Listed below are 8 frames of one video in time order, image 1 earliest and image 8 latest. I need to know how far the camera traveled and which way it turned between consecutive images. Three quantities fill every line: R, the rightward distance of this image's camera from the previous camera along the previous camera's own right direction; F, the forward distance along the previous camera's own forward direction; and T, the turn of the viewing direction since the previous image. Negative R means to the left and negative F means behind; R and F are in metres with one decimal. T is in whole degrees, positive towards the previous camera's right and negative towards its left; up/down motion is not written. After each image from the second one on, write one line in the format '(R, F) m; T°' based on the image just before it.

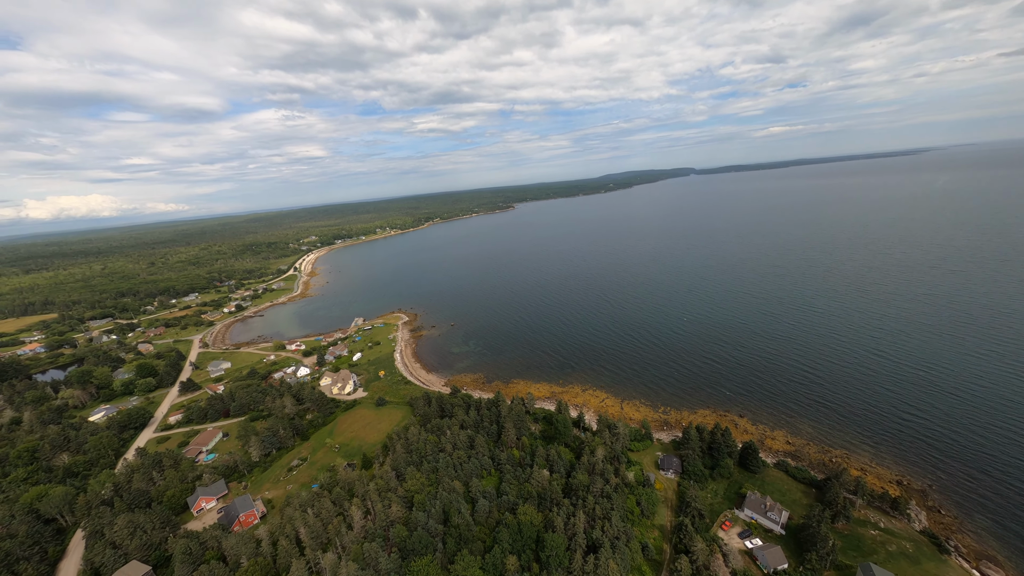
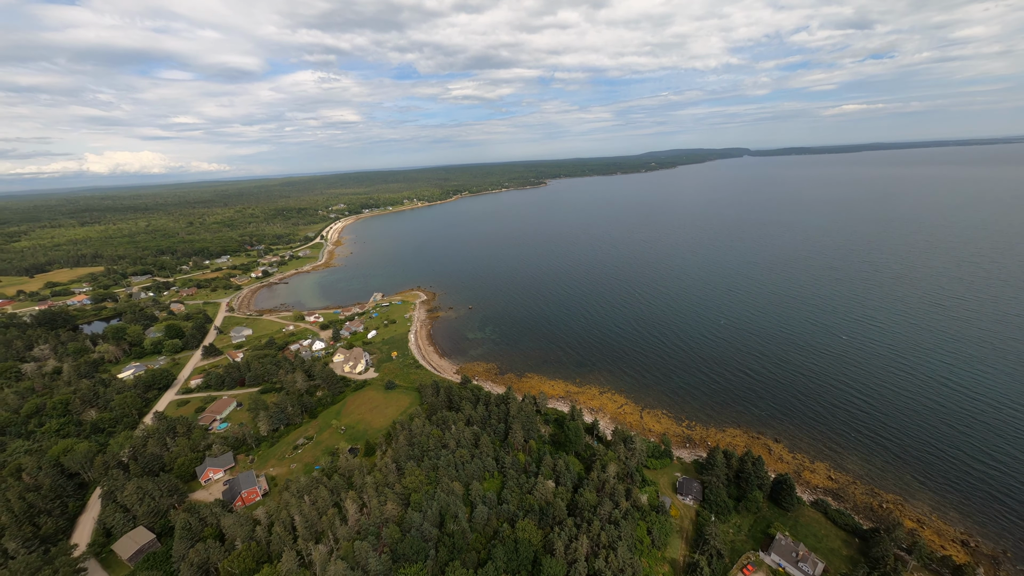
(+0.7, +4.2) m; -4°
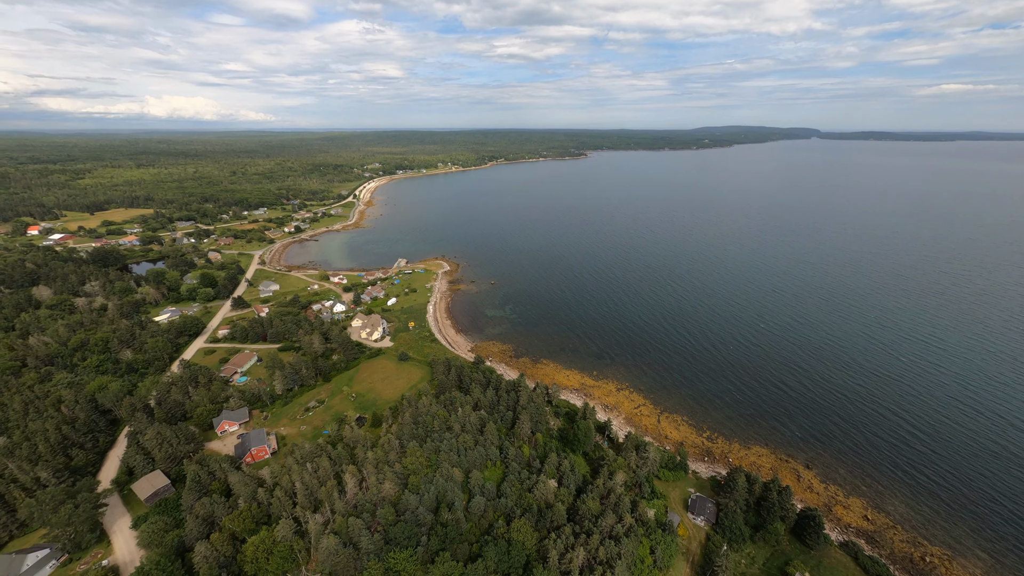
(+0.6, +3.3) m; -4°
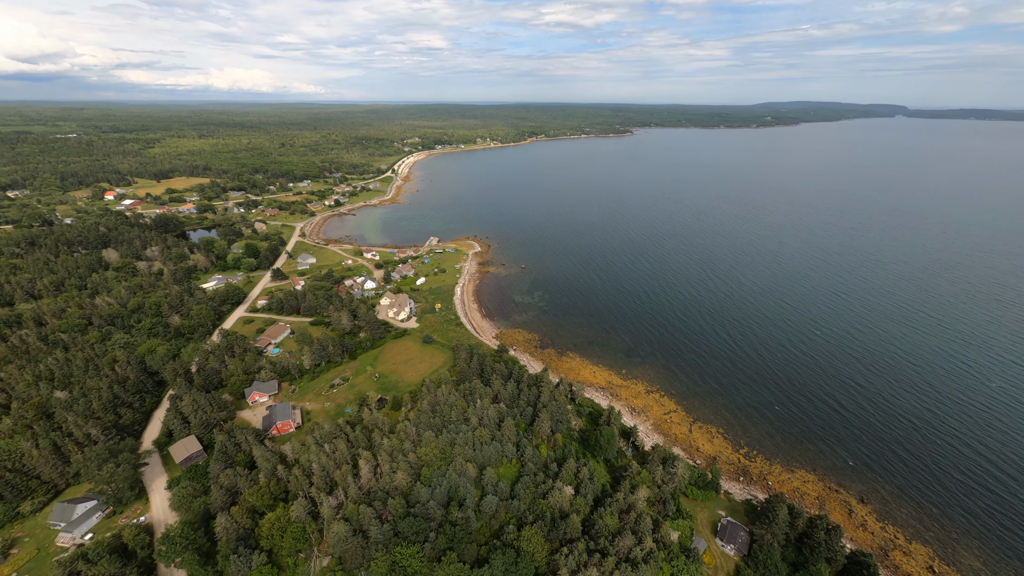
(+0.7, +2.9) m; -5°
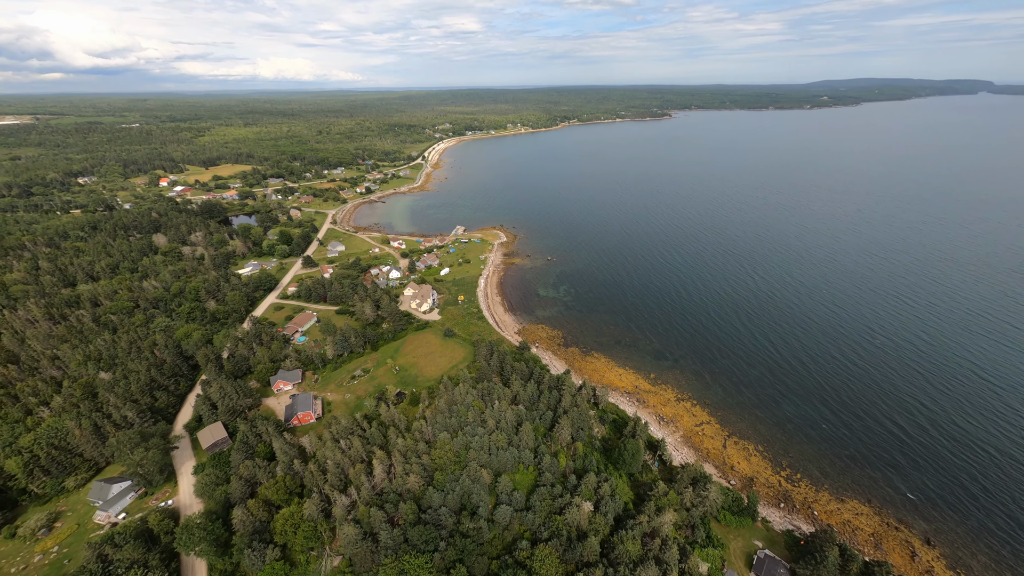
(+0.6, +2.5) m; -5°
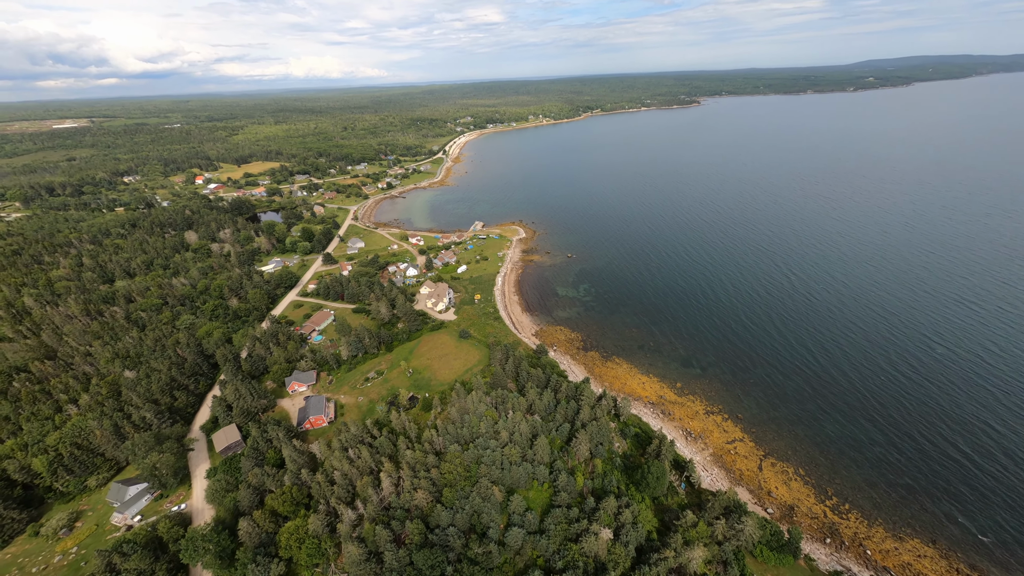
(+0.7, +2.7) m; -4°
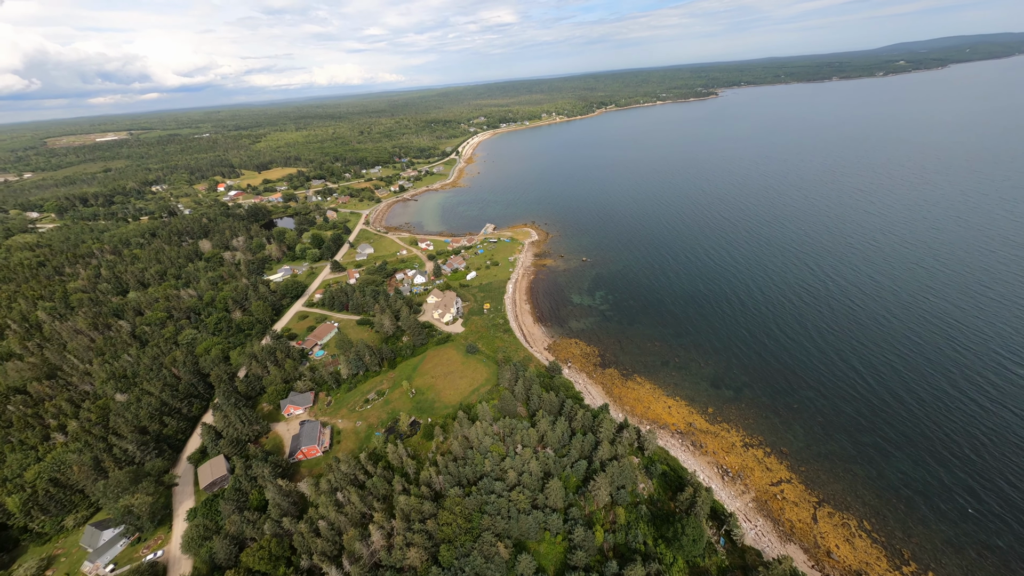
(+1.0, +5.0) m; -3°
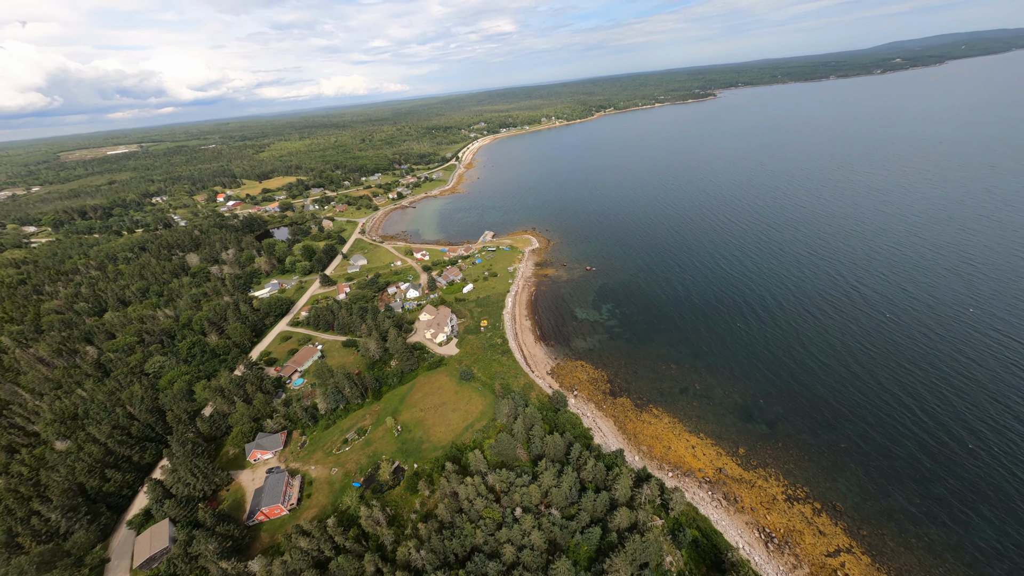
(+0.9, +6.4) m; -1°
